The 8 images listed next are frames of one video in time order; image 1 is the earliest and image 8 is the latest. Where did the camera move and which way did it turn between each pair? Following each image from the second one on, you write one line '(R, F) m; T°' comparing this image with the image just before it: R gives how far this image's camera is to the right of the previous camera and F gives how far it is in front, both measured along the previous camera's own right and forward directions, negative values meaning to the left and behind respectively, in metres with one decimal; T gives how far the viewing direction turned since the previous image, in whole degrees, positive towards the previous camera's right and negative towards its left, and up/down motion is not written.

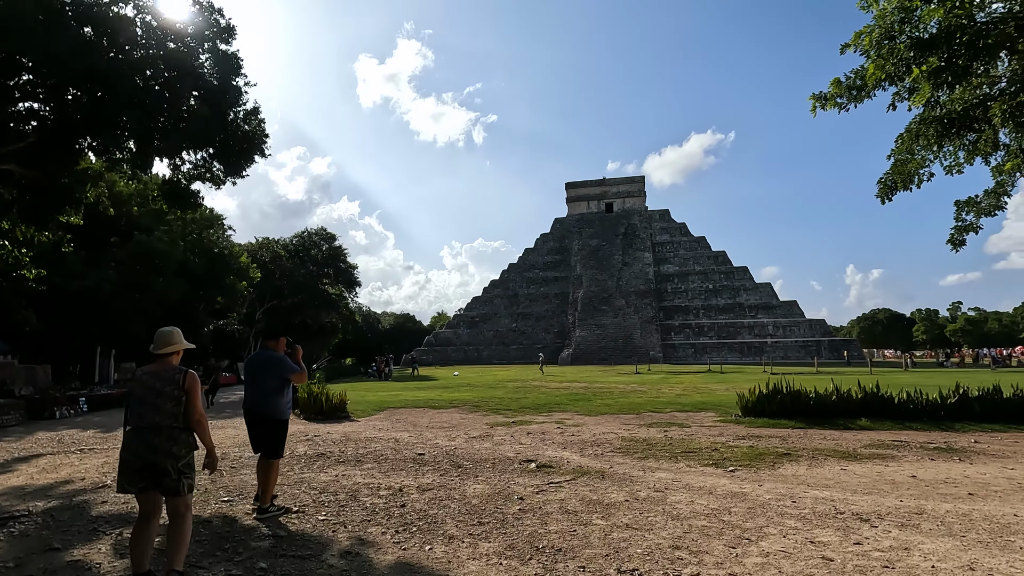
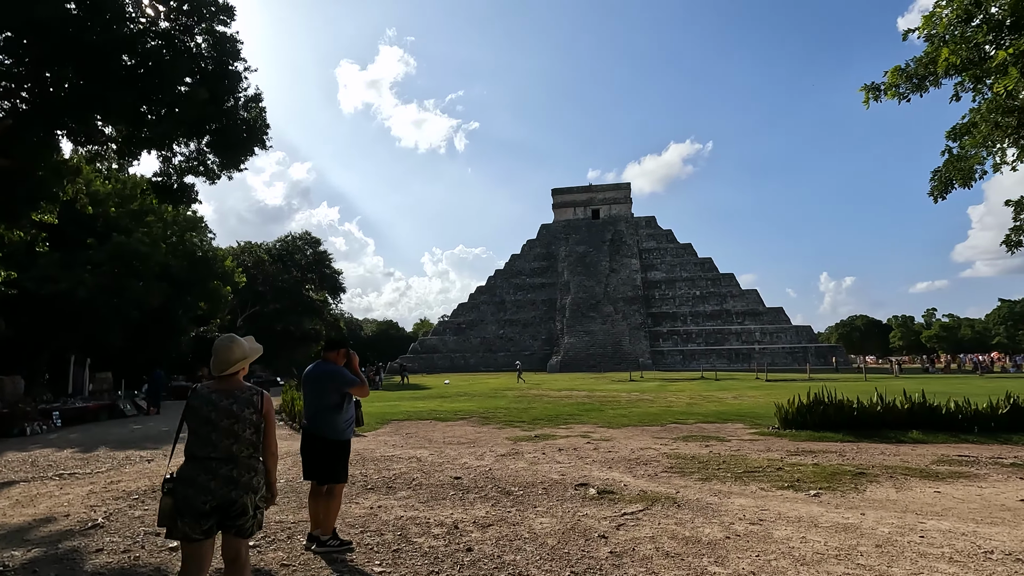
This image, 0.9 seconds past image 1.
(-0.8, +0.8) m; +2°
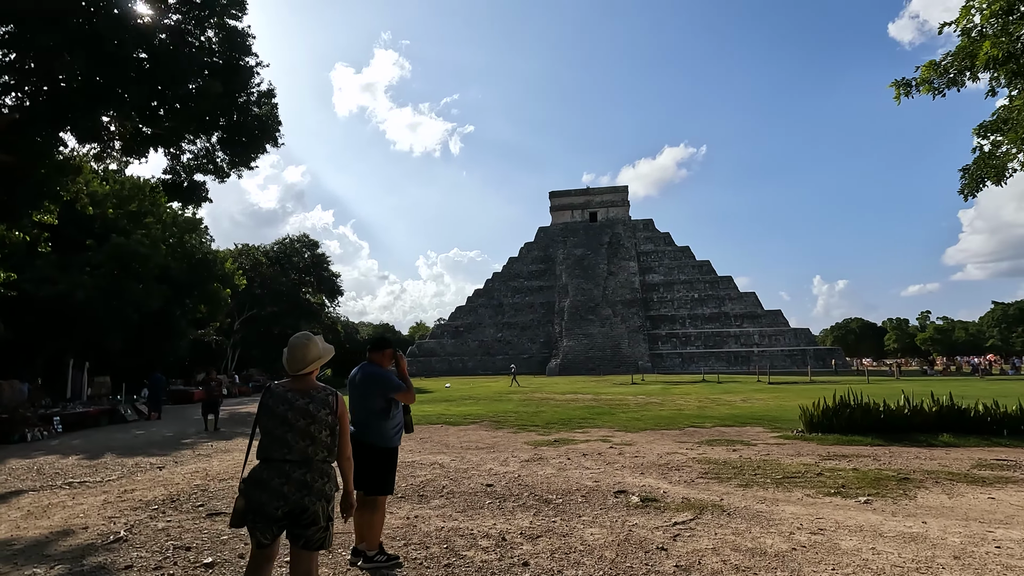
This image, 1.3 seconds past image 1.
(-0.4, +0.2) m; +1°
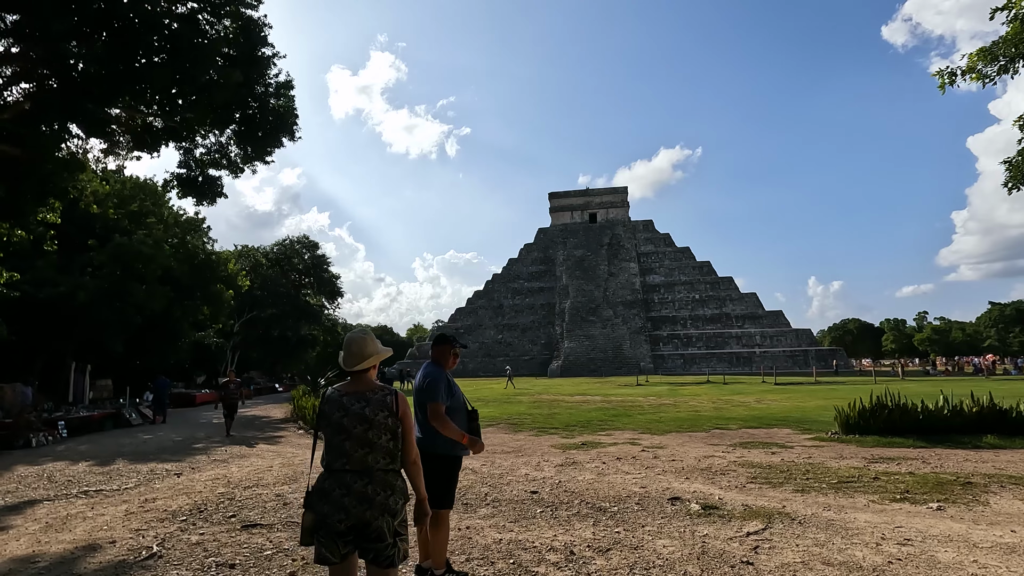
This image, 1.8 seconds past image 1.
(-0.5, +0.3) m; 0°
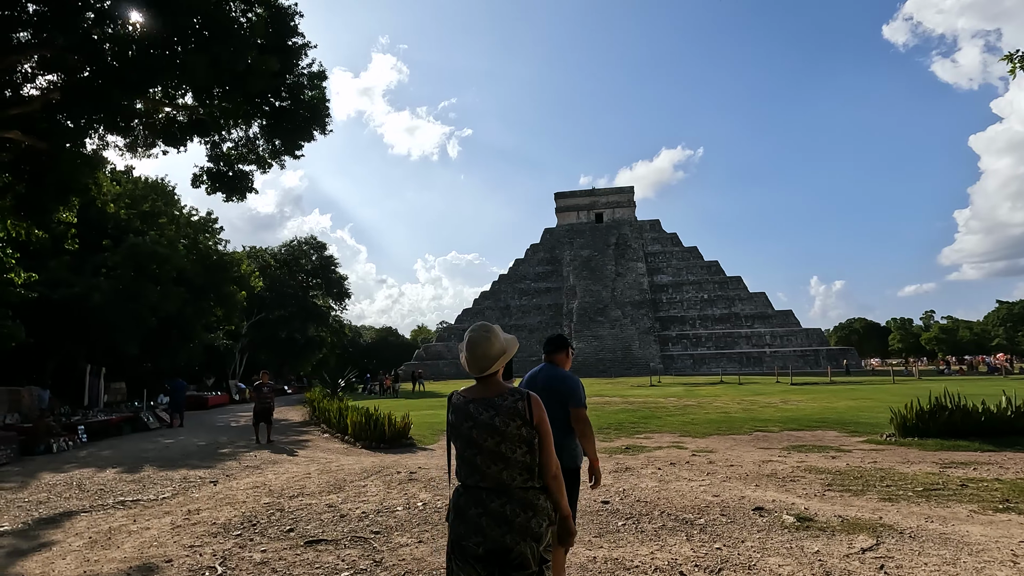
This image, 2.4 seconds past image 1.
(-0.7, +0.4) m; 0°
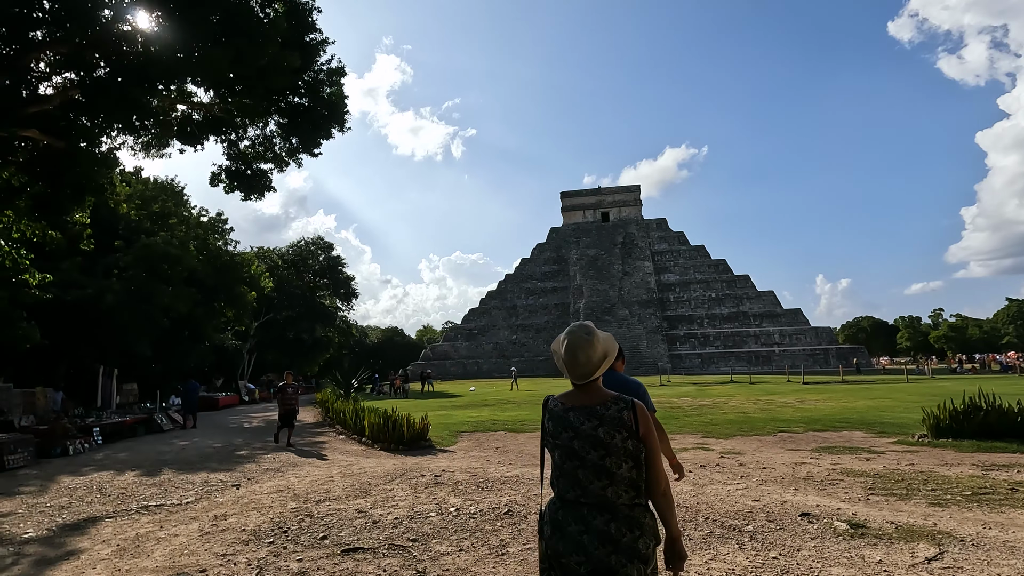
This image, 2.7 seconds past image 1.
(-0.3, +0.2) m; 0°
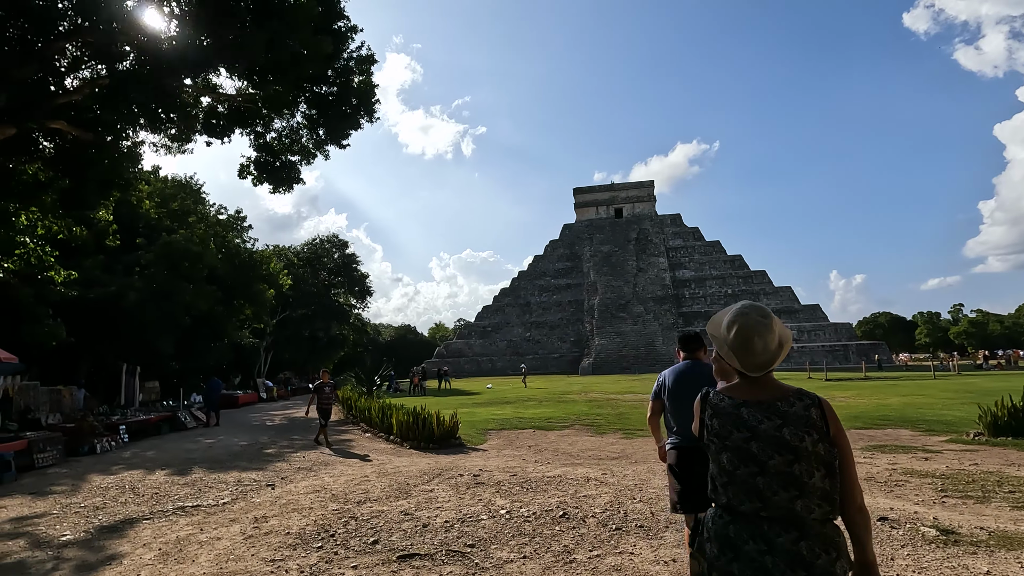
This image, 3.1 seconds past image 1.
(-0.4, +0.3) m; -1°
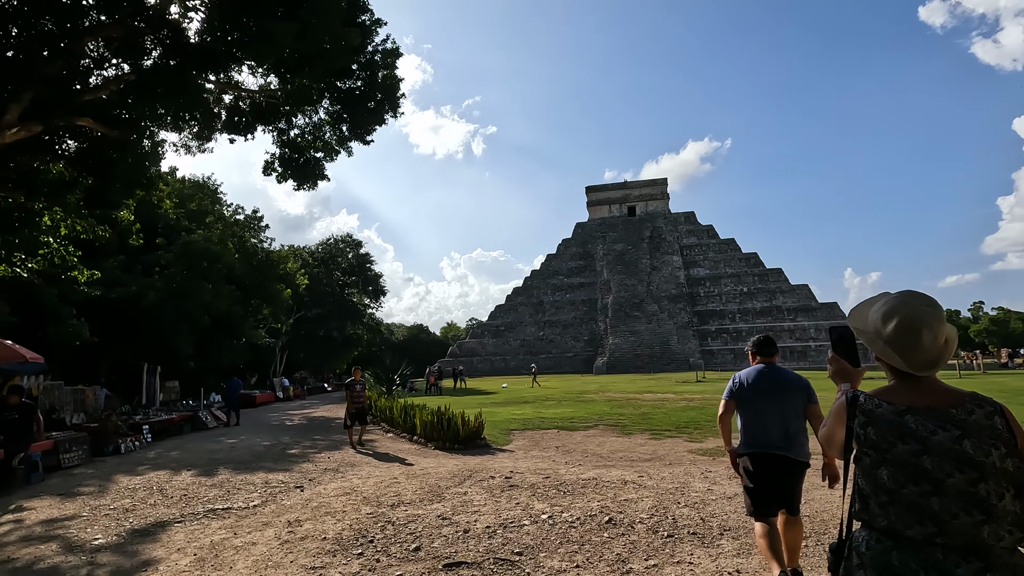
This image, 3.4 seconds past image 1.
(-0.3, +0.2) m; -1°
